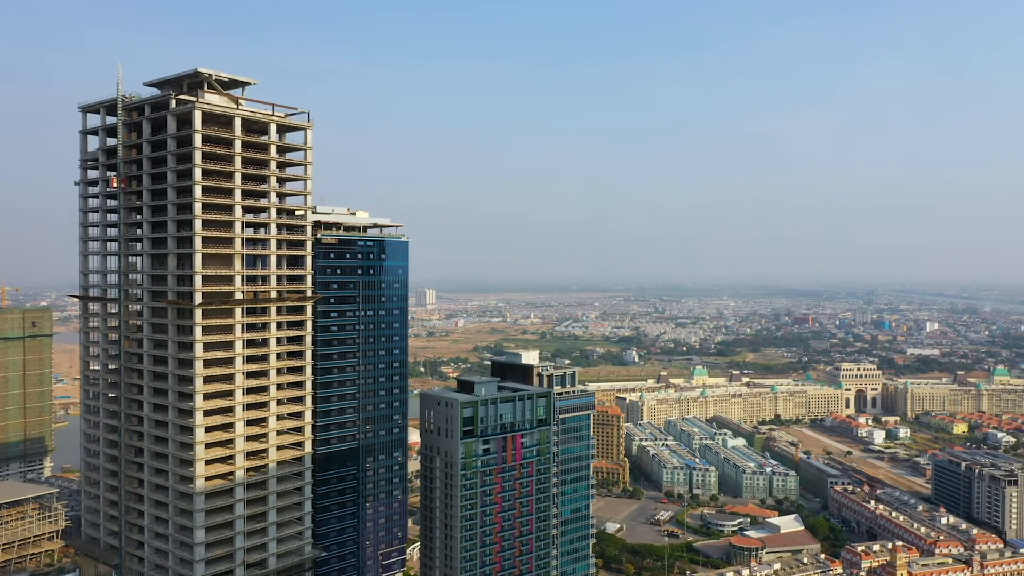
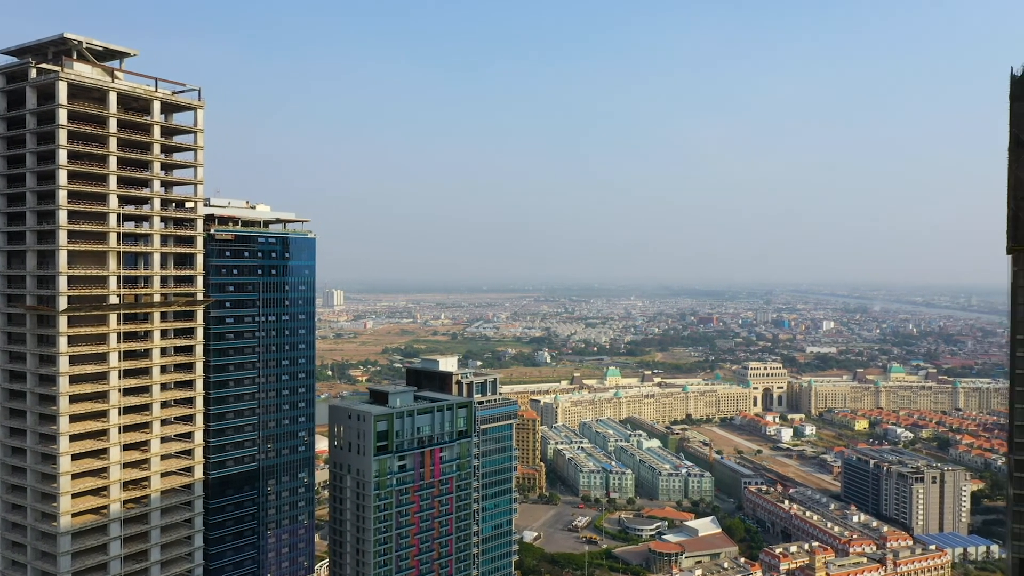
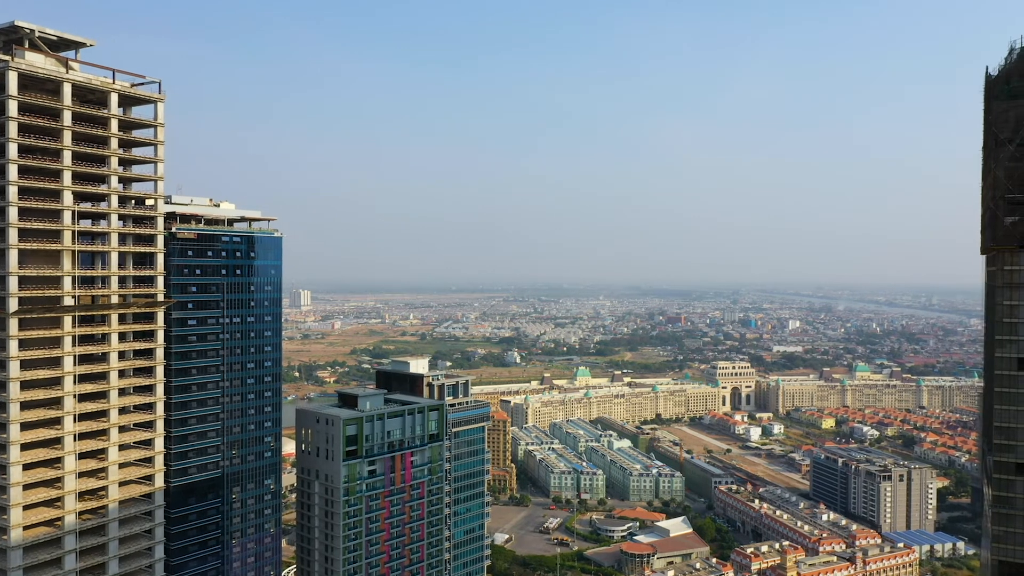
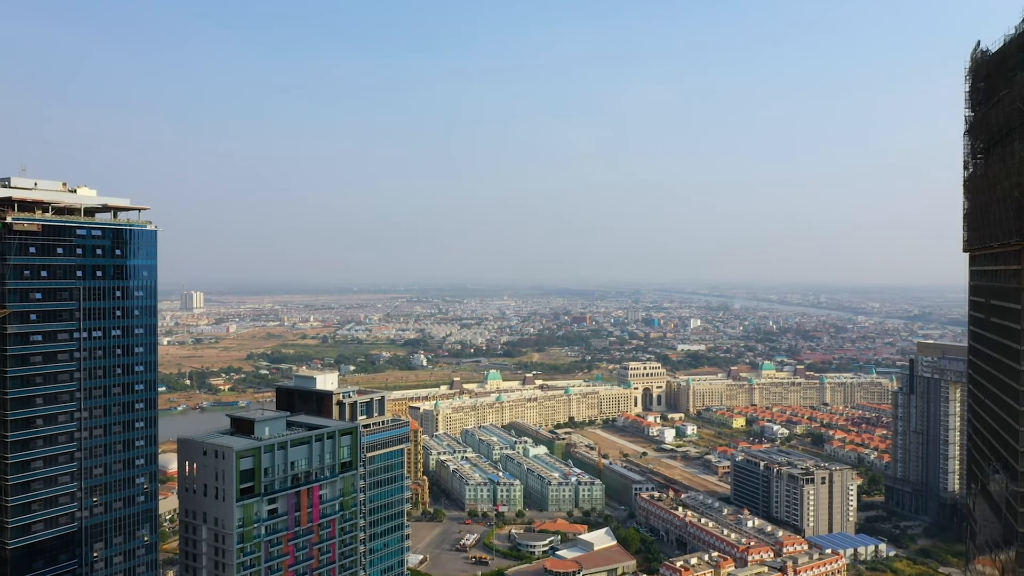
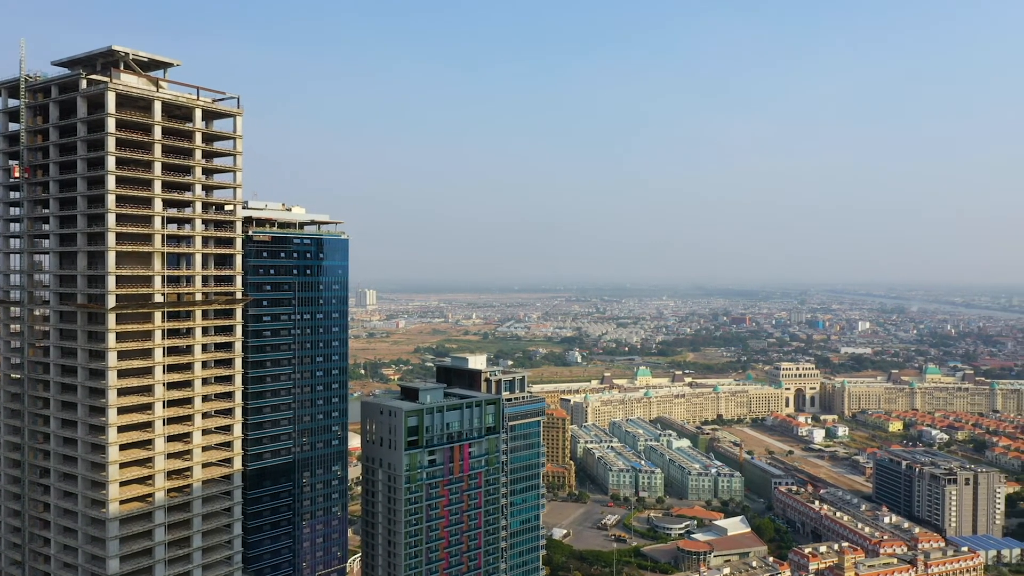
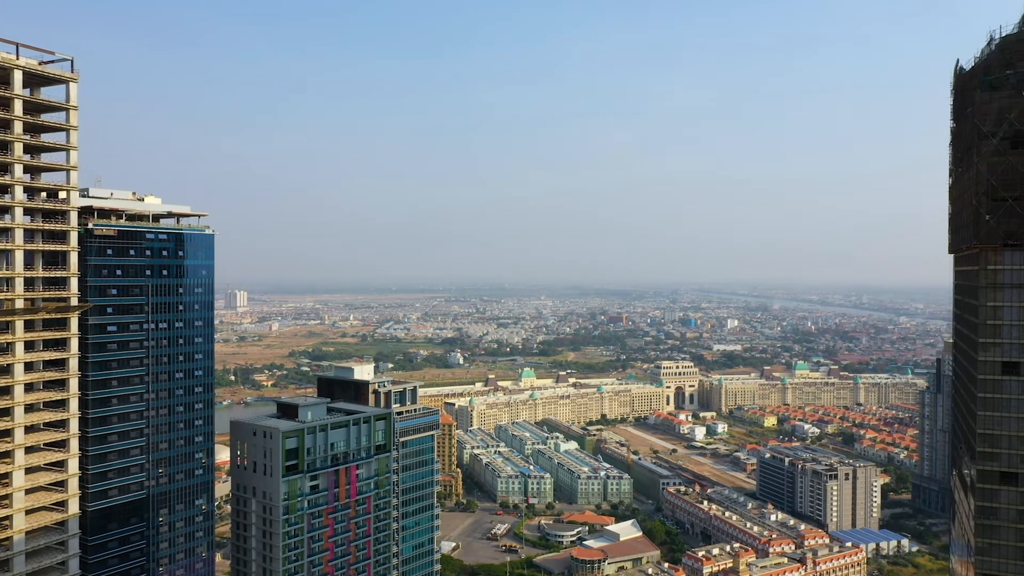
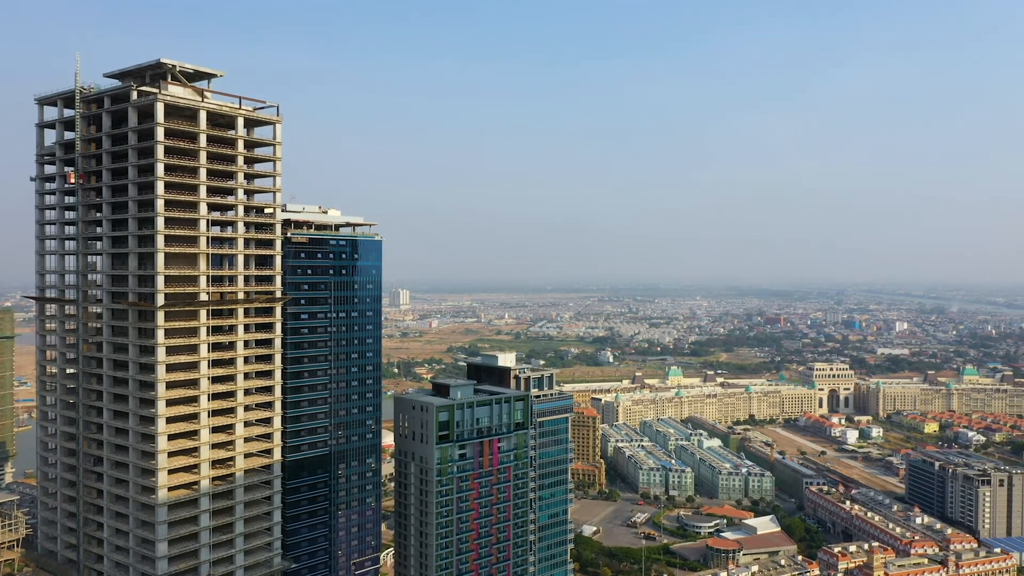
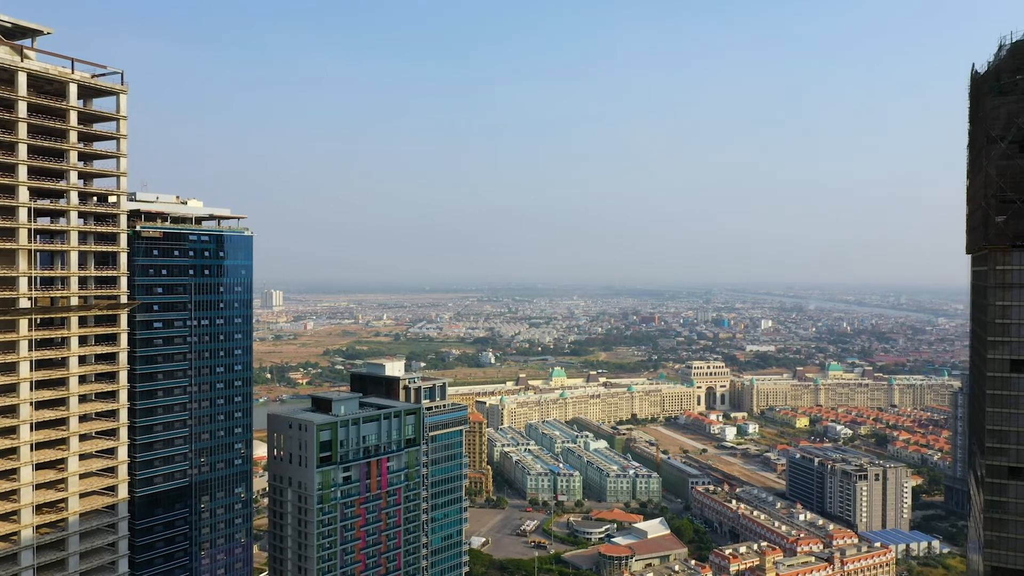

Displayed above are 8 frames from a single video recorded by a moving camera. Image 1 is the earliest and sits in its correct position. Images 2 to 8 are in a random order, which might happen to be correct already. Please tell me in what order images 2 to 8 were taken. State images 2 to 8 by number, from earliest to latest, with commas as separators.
7, 5, 2, 3, 8, 6, 4
